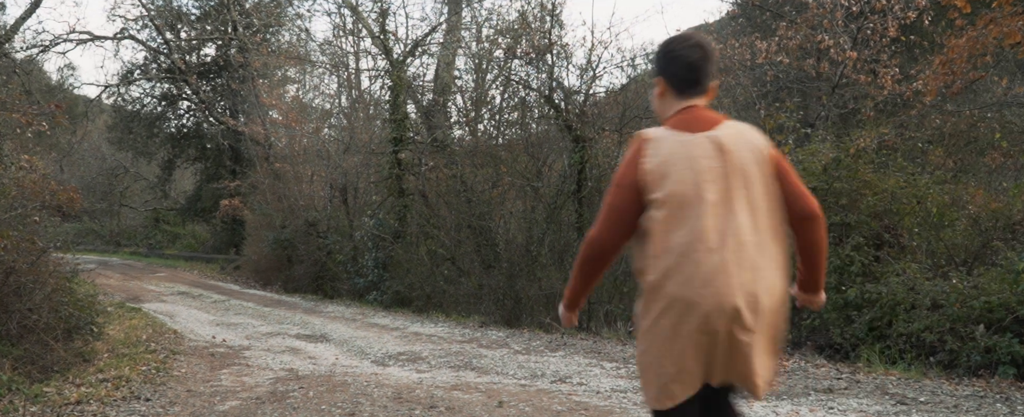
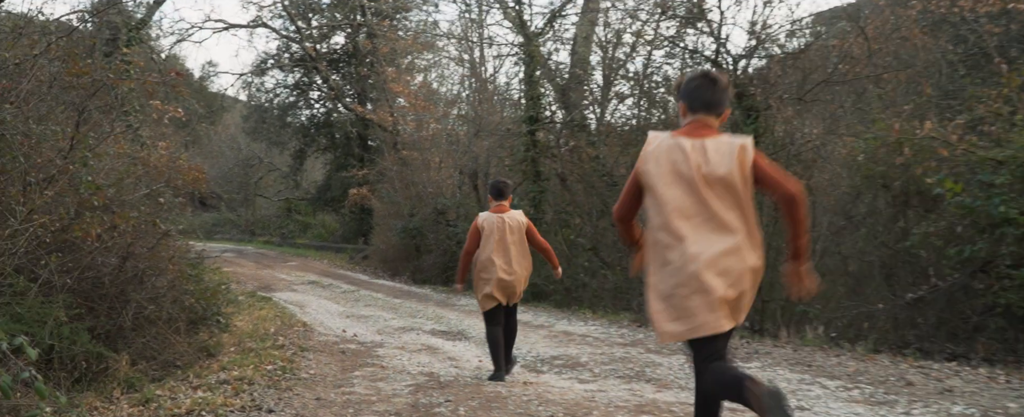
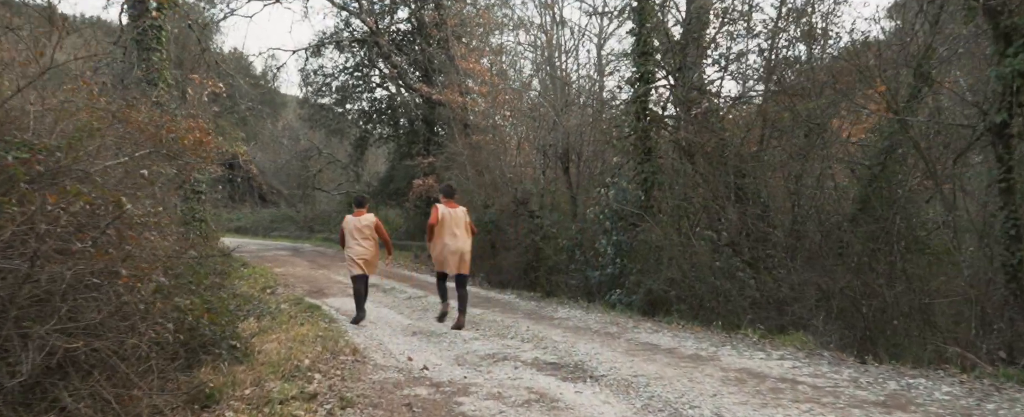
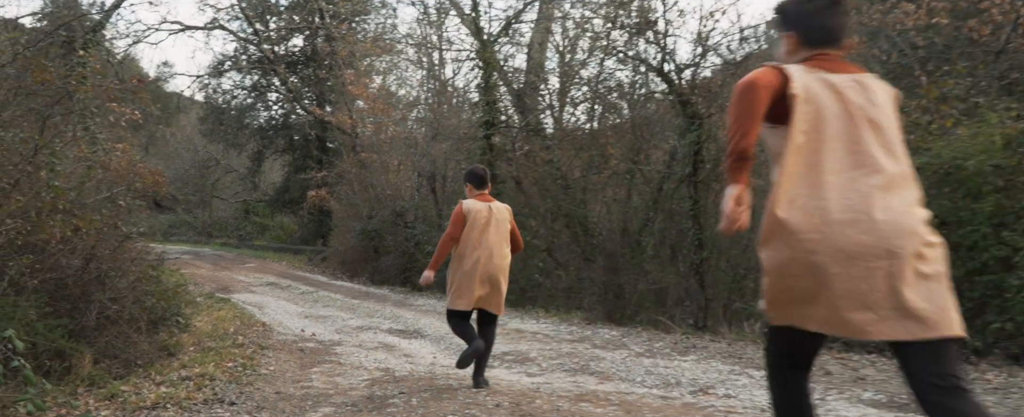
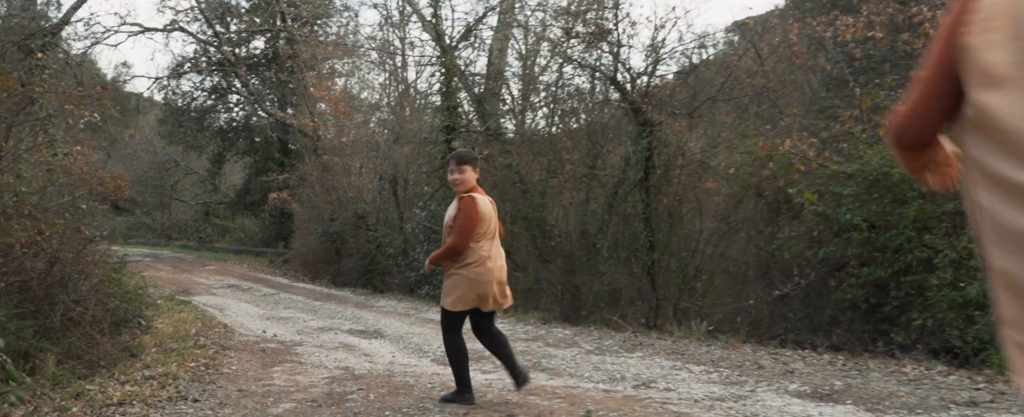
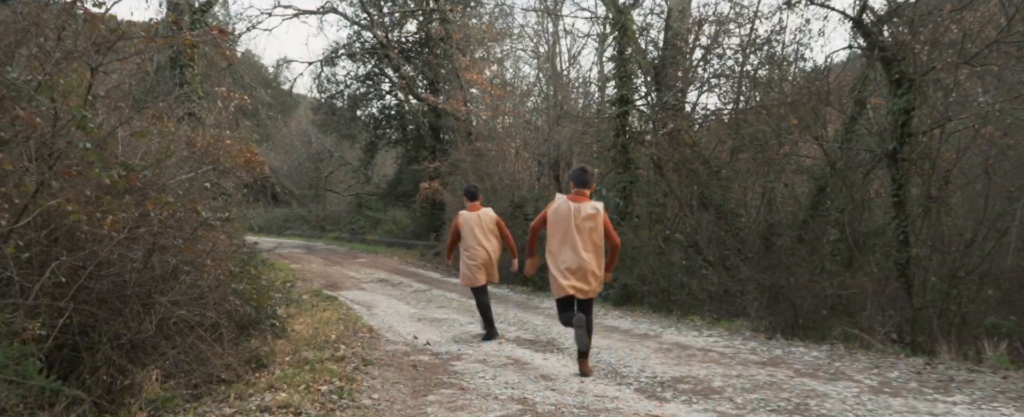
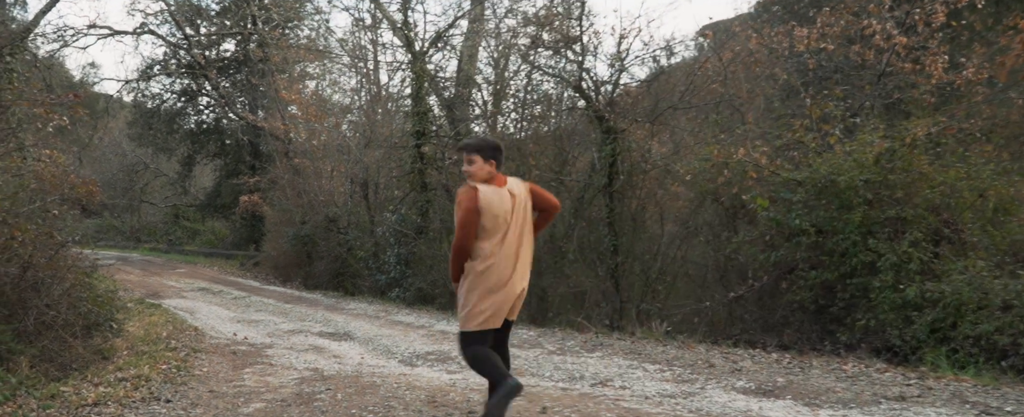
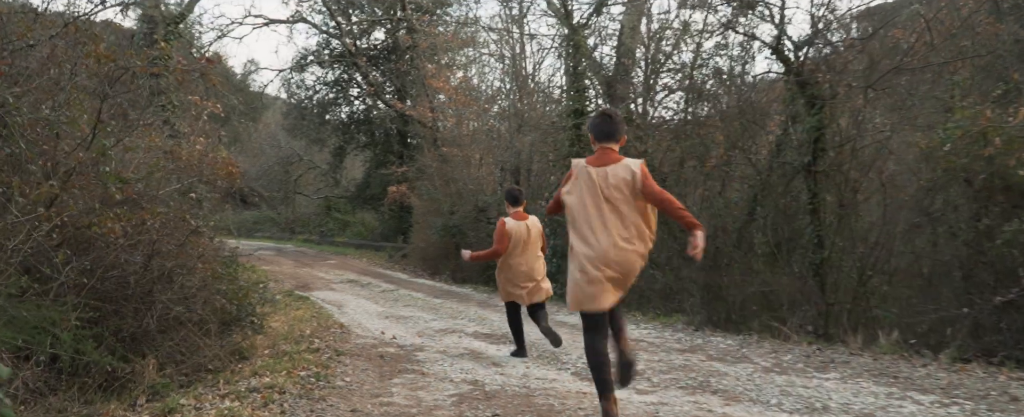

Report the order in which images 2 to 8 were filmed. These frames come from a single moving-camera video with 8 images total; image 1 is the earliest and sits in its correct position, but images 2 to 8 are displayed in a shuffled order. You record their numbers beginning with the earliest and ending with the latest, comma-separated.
7, 5, 4, 2, 8, 6, 3
